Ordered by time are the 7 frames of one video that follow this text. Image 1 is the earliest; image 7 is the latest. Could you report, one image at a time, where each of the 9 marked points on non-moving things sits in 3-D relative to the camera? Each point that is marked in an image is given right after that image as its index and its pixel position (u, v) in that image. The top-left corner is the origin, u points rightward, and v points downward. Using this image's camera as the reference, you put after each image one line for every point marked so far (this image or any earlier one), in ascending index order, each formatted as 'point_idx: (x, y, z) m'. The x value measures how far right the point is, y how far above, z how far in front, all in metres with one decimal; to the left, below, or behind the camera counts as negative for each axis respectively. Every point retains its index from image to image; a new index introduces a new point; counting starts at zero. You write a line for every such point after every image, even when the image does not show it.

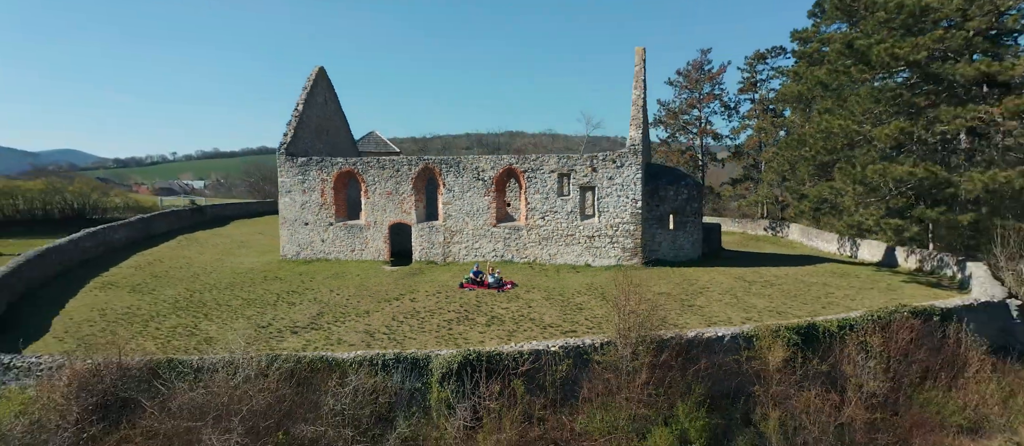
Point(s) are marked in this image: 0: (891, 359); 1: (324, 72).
0: (+4.9, -1.8, +7.3) m
1: (-6.0, +4.6, +17.8) m
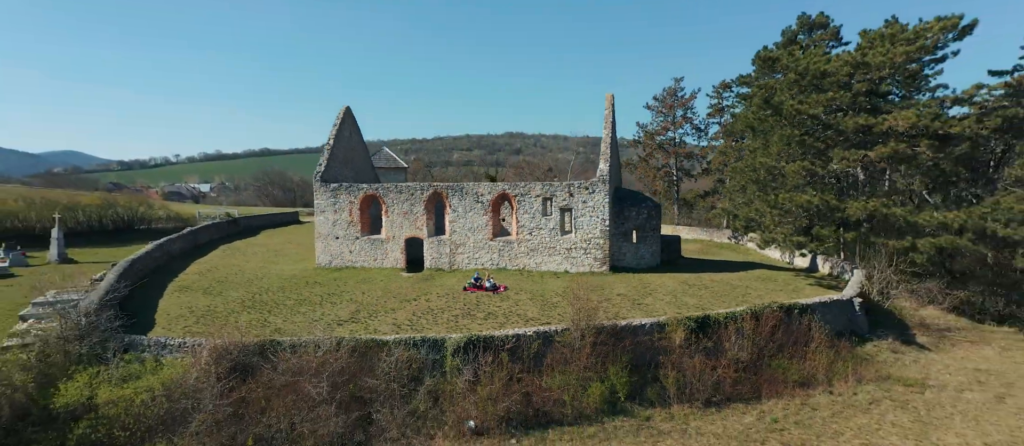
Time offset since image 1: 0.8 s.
0: (+4.7, -2.2, +10.8) m
1: (-6.2, +4.1, +21.3) m
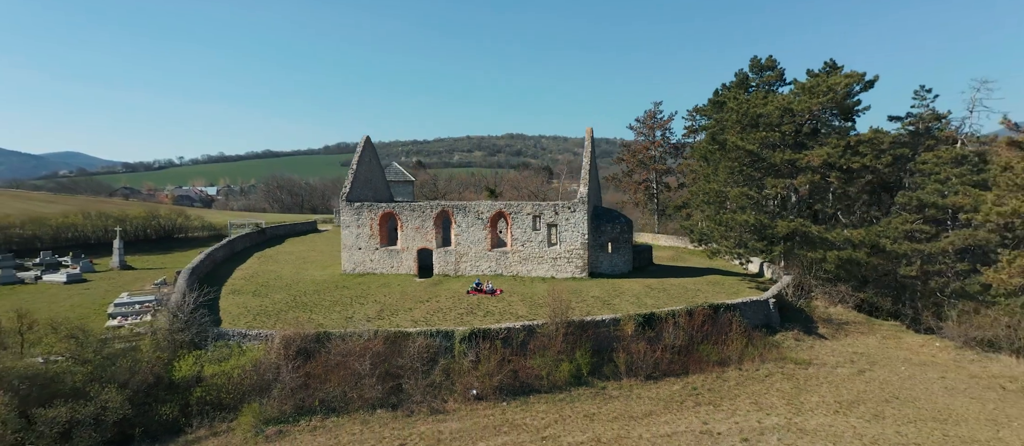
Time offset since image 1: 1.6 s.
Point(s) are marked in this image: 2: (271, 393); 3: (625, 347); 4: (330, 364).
0: (+4.5, -2.7, +14.4) m
1: (-6.4, +3.6, +24.9) m
2: (-5.3, -3.7, +12.5) m
3: (+2.8, -3.1, +13.9) m
4: (-4.3, -3.3, +13.1) m
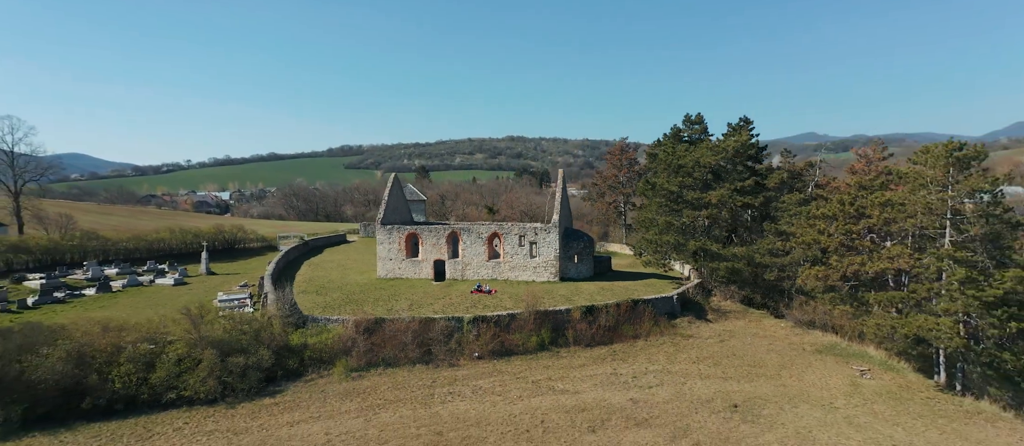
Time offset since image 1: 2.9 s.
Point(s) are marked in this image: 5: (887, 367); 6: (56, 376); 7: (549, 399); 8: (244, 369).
0: (+4.1, -3.7, +22.1) m
1: (-6.8, +2.7, +32.7) m
2: (-5.8, -4.7, +20.3) m
3: (+2.3, -4.0, +21.7) m
4: (-4.7, -4.2, +20.8) m
5: (+12.3, -4.7, +18.5) m
6: (-13.2, -4.5, +16.5) m
7: (+1.2, -5.4, +17.3) m
8: (-8.7, -4.8, +18.5) m
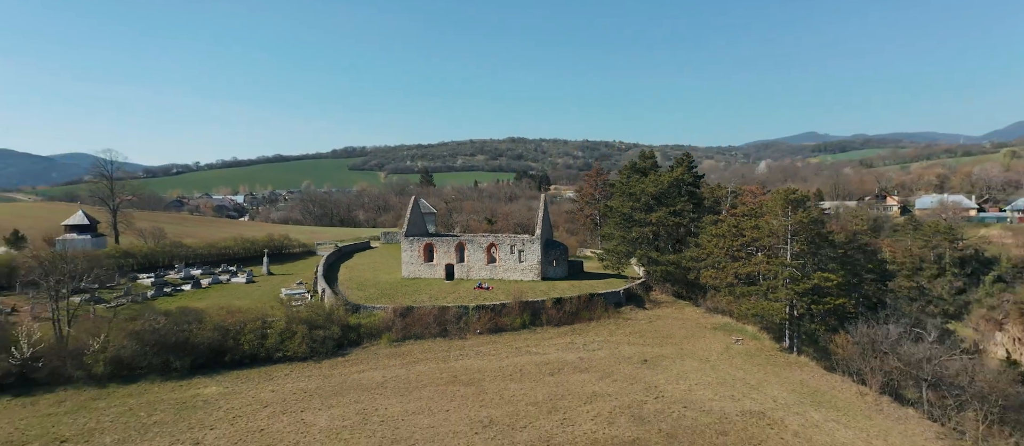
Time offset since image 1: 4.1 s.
0: (+3.6, -4.5, +31.1) m
1: (-7.2, +1.8, +41.7) m
2: (-6.2, -5.6, +29.4) m
3: (+1.9, -4.9, +30.7) m
4: (-5.2, -5.1, +29.9) m
5: (+11.8, -5.5, +27.5) m
6: (-13.7, -5.4, +25.6) m
7: (+0.7, -6.3, +26.3) m
8: (-9.2, -5.7, +27.6) m
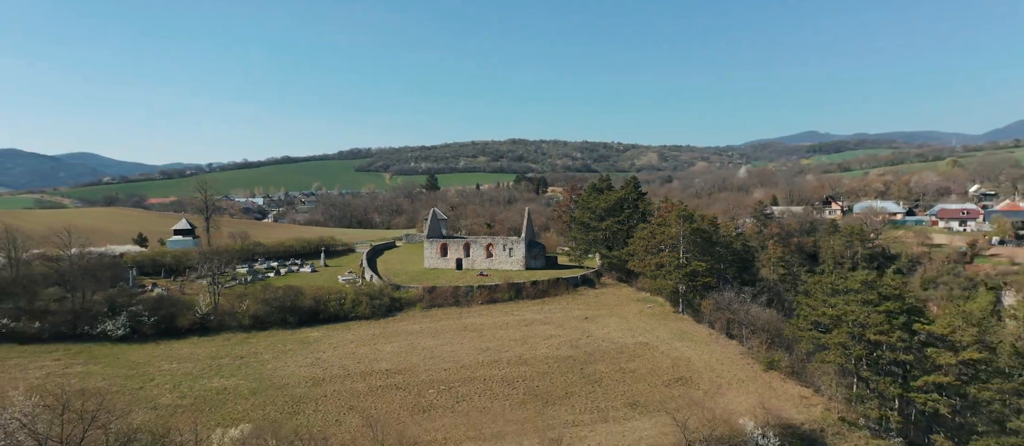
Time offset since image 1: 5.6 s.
0: (+2.9, -5.0, +45.7) m
1: (-7.9, +1.3, +56.3) m
2: (-7.0, -6.1, +43.9) m
3: (+1.1, -5.4, +45.2) m
4: (-5.9, -5.6, +44.5) m
5: (+11.1, -6.1, +42.0) m
6: (-14.4, -5.9, +40.1) m
7: (-0.1, -6.8, +40.8) m
8: (-9.9, -6.2, +42.1) m
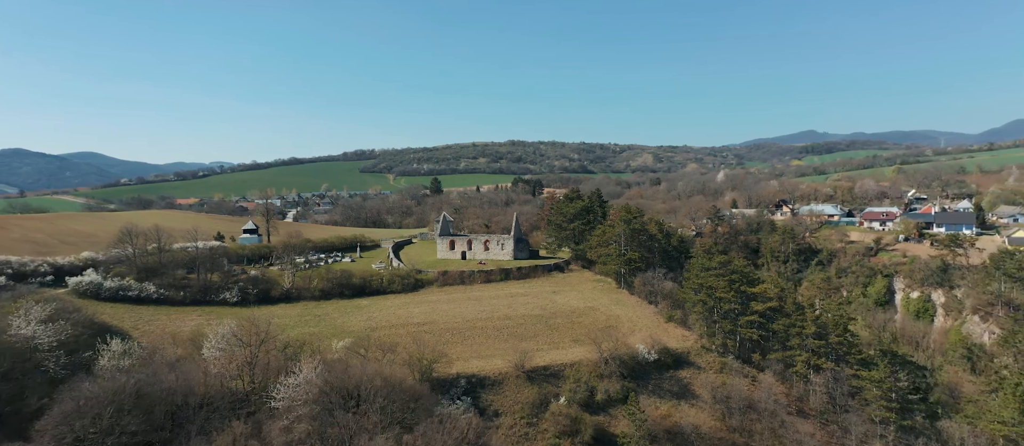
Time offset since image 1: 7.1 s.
0: (+1.9, -5.2, +62.3) m
1: (-8.9, +1.1, +72.9) m
2: (-8.0, -6.3, +60.5) m
3: (+0.1, -5.6, +61.9) m
4: (-6.9, -5.8, +61.1) m
5: (+10.1, -6.3, +58.6) m
6: (-15.5, -6.1, +56.8) m
7: (-1.1, -7.0, +57.5) m
8: (-10.9, -6.4, +58.8) m
